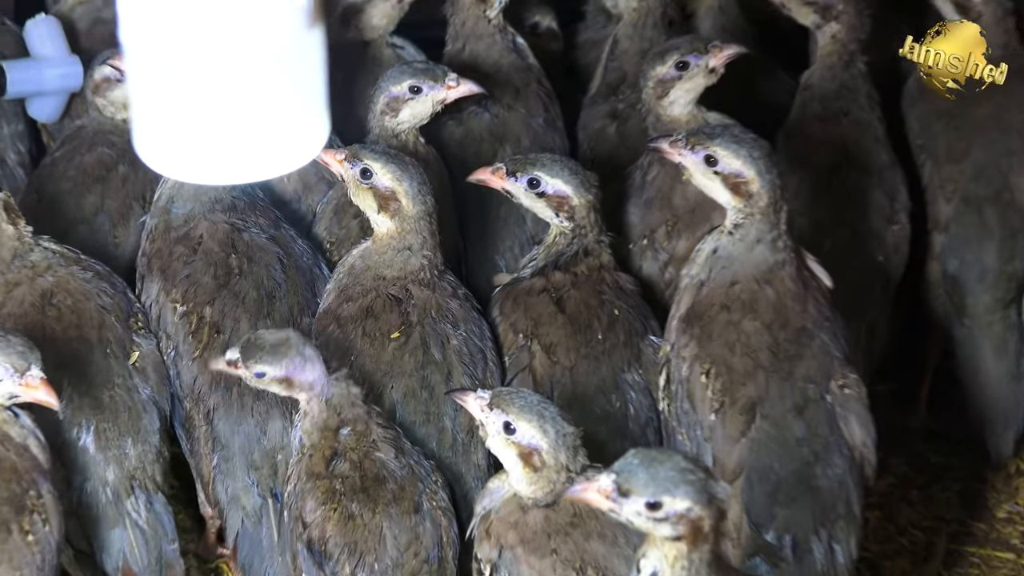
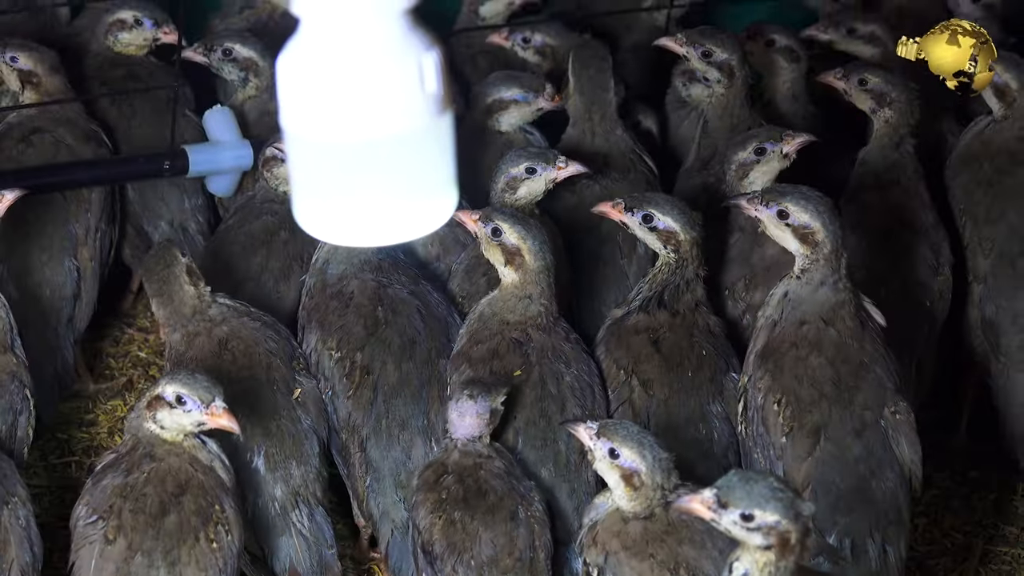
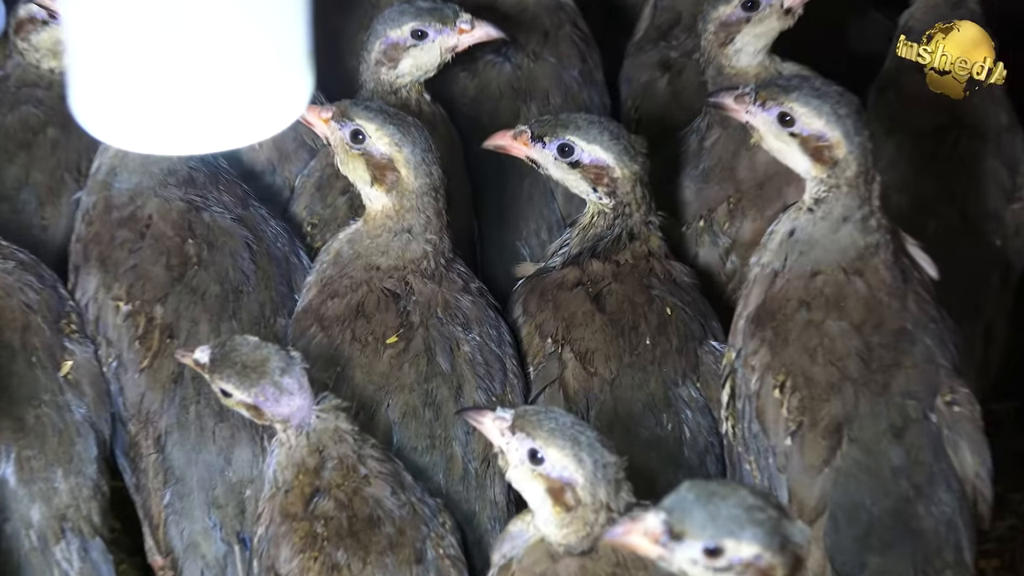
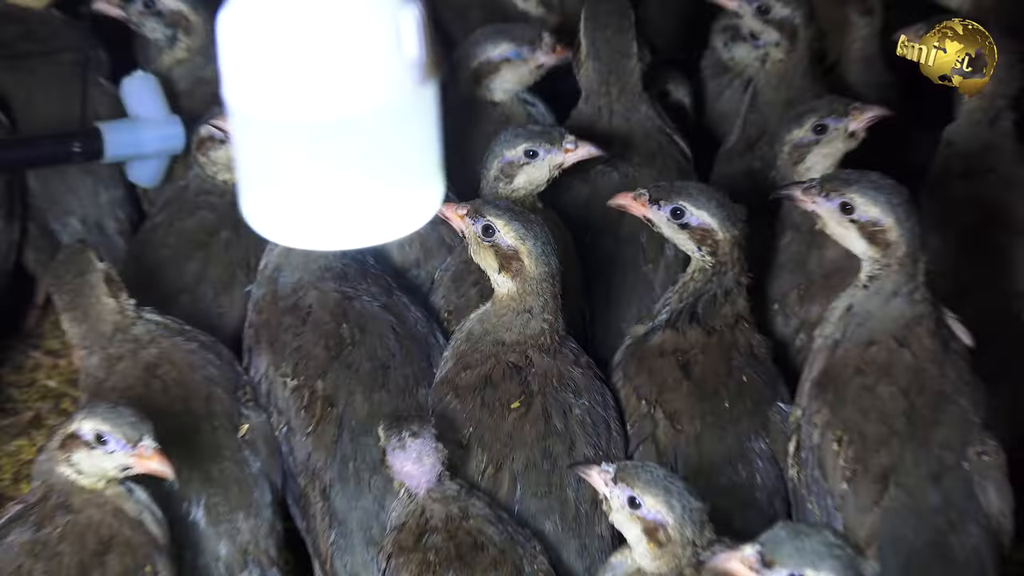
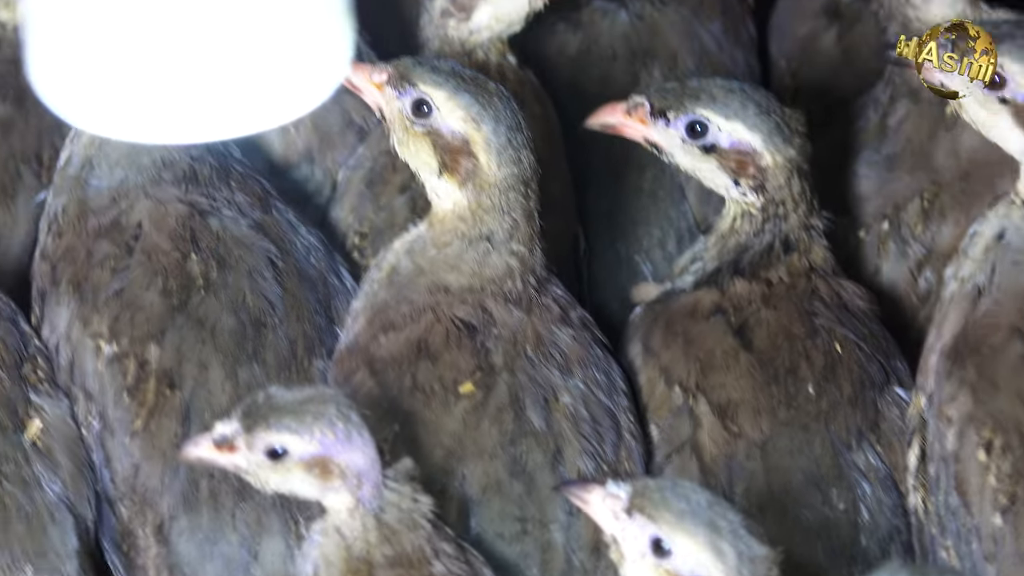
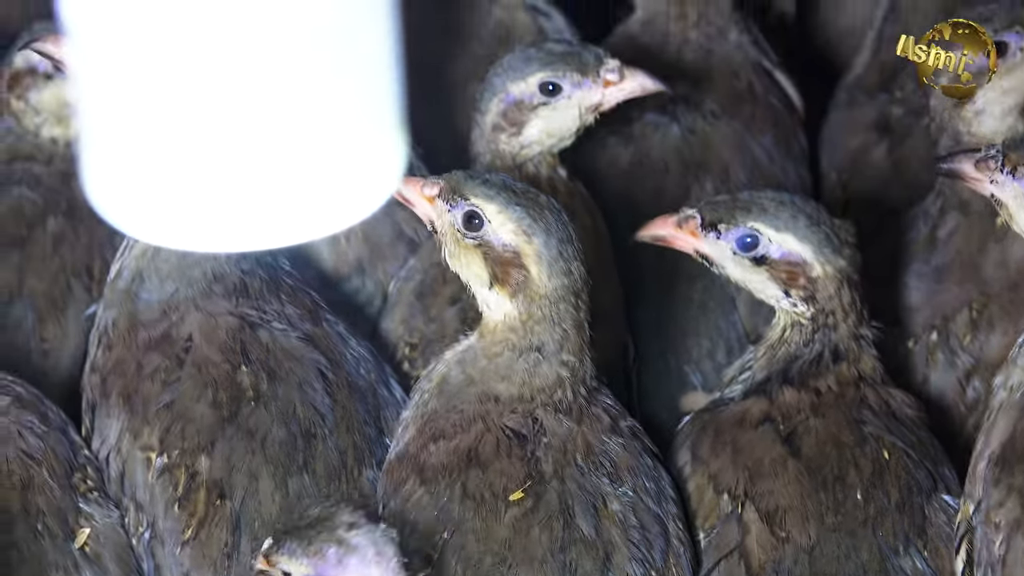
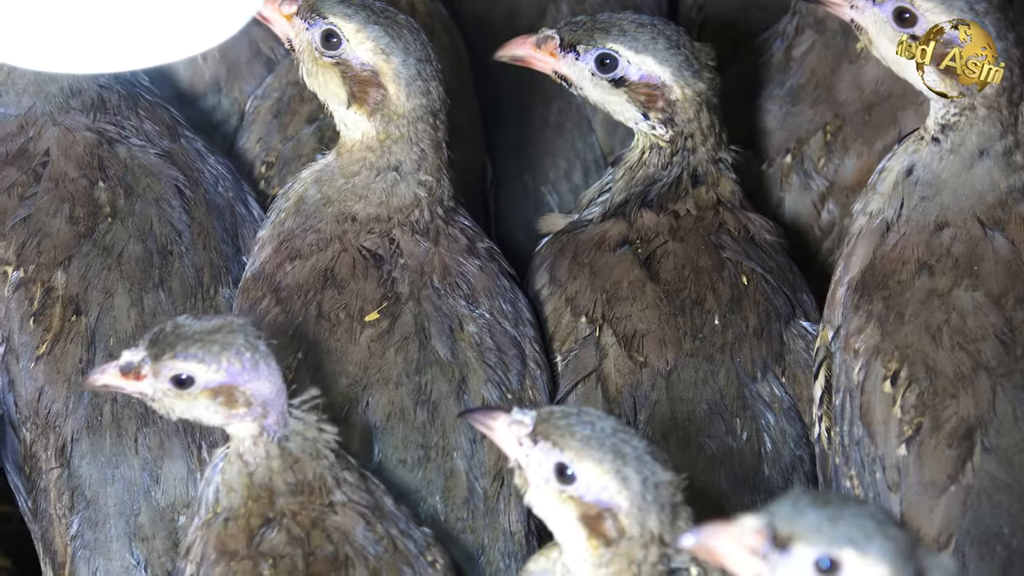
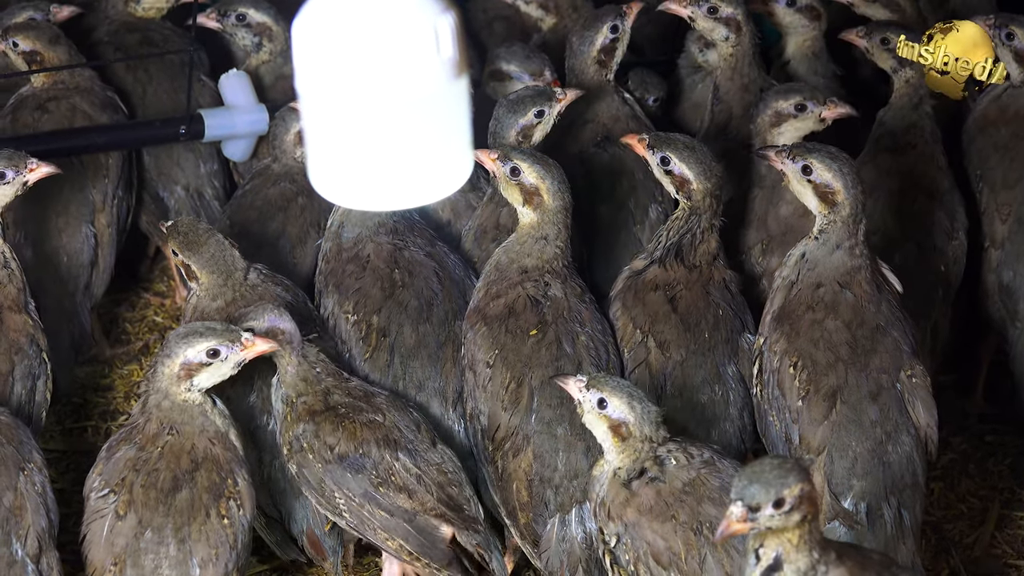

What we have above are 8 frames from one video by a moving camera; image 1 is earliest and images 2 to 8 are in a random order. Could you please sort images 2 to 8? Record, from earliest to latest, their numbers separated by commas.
3, 7, 5, 6, 4, 2, 8
